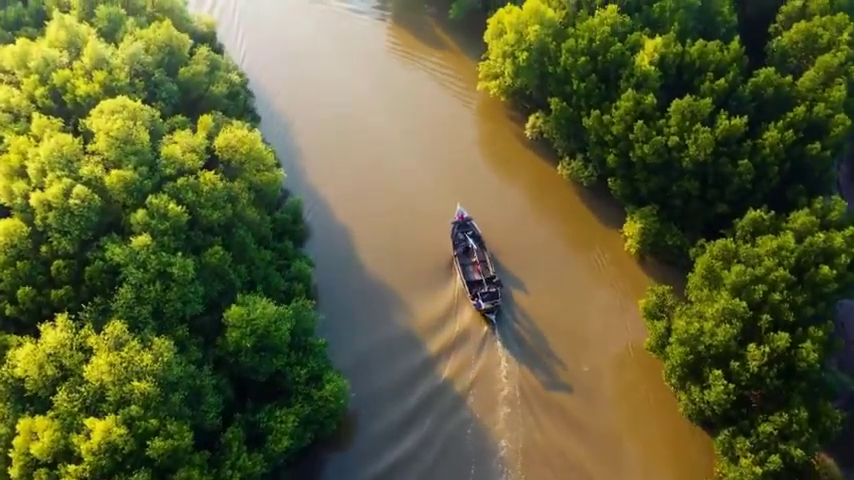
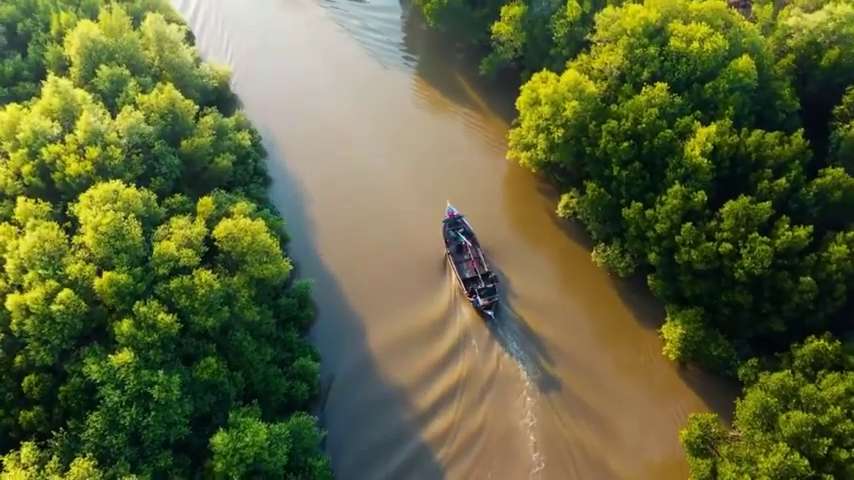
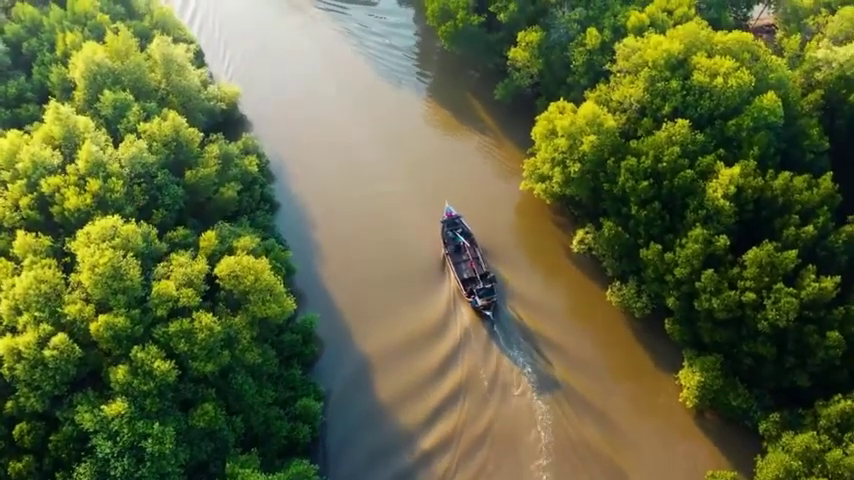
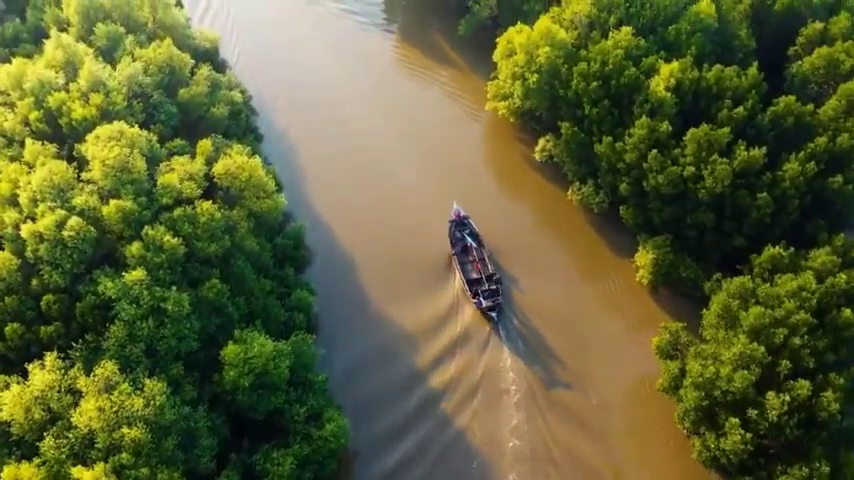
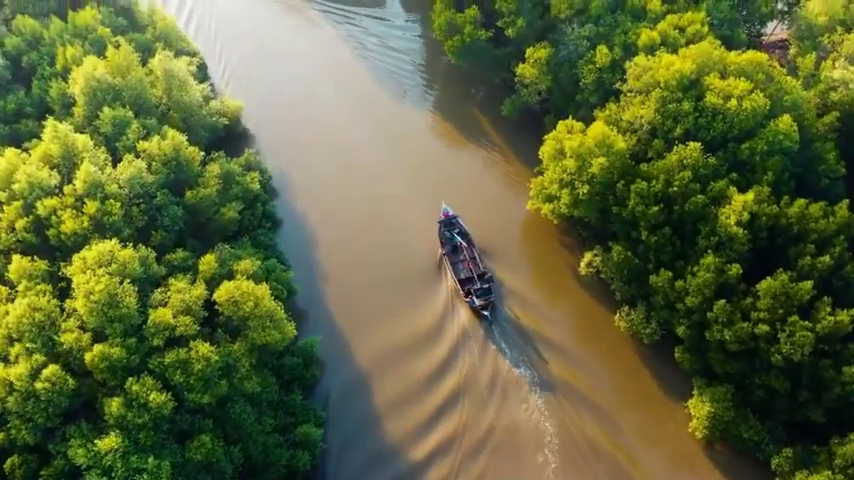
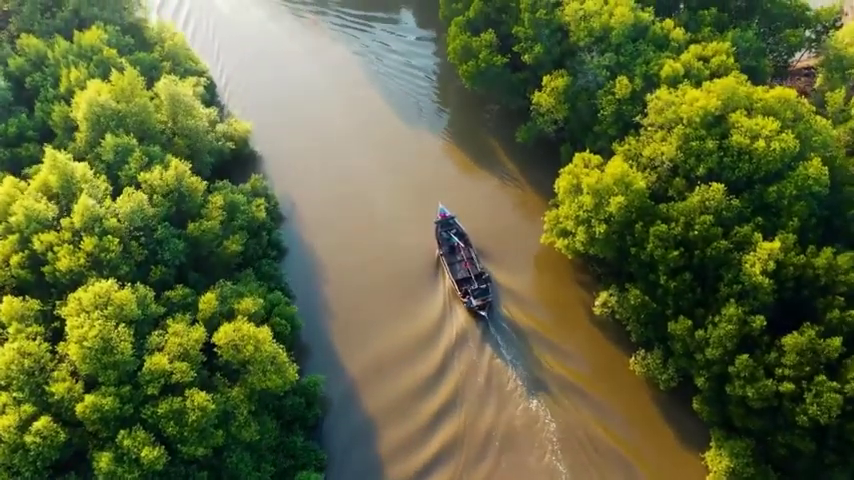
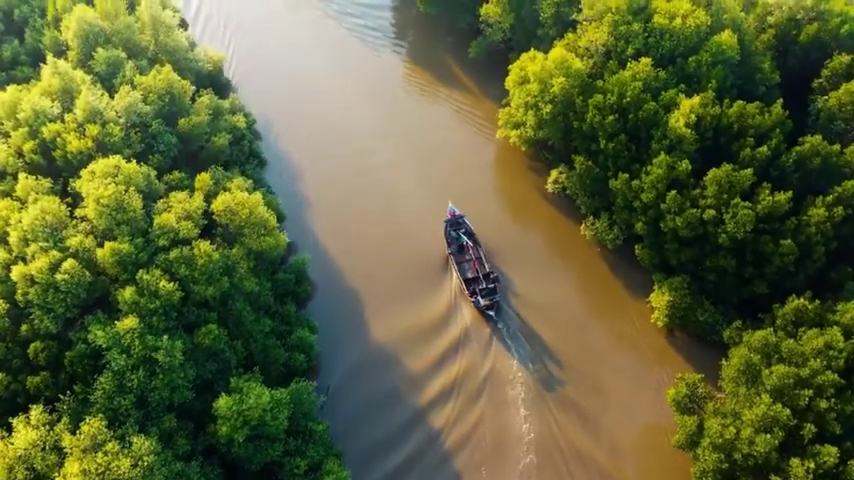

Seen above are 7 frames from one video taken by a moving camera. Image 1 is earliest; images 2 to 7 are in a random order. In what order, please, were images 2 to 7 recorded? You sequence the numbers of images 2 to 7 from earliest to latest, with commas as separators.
4, 7, 2, 3, 5, 6
